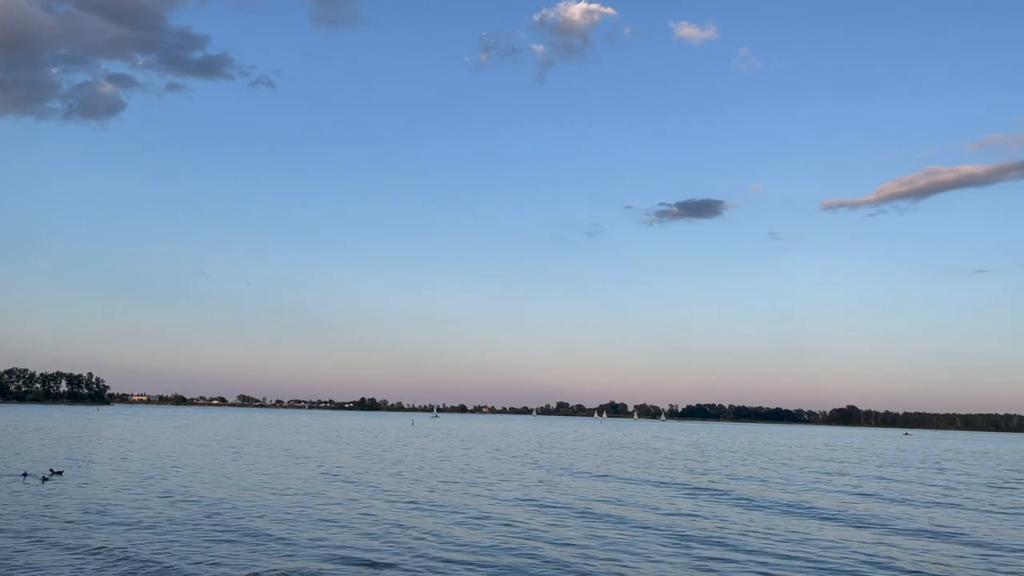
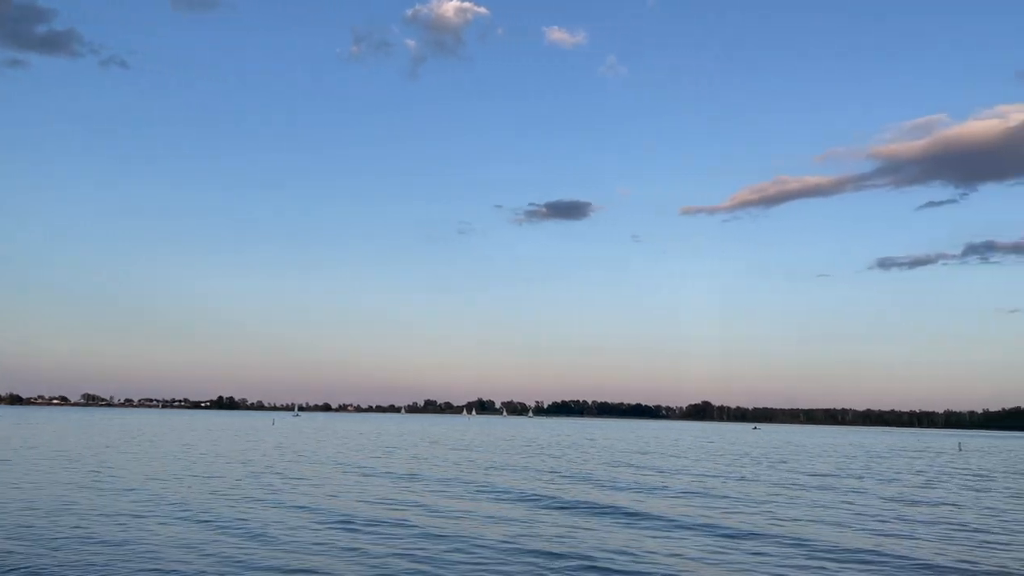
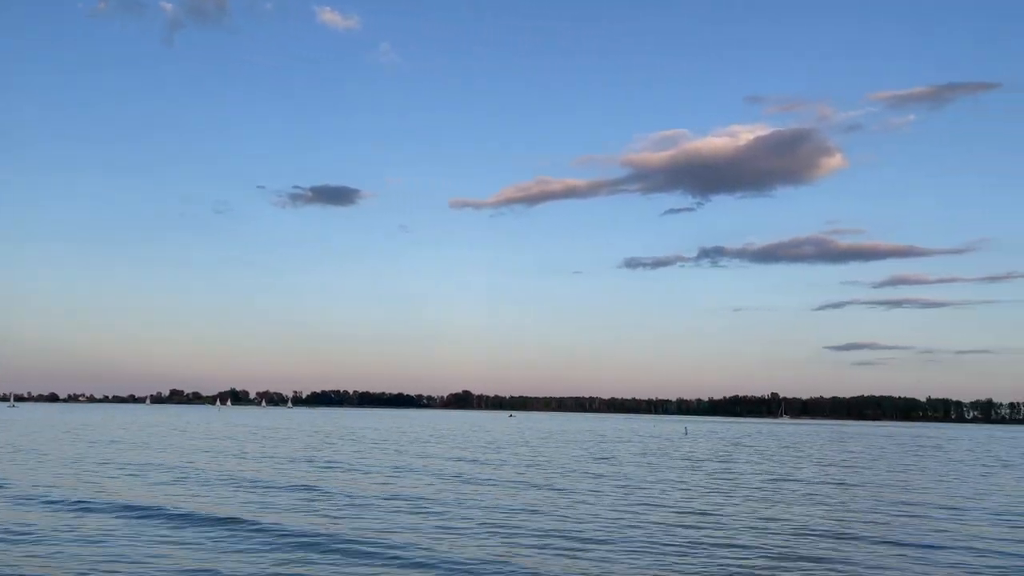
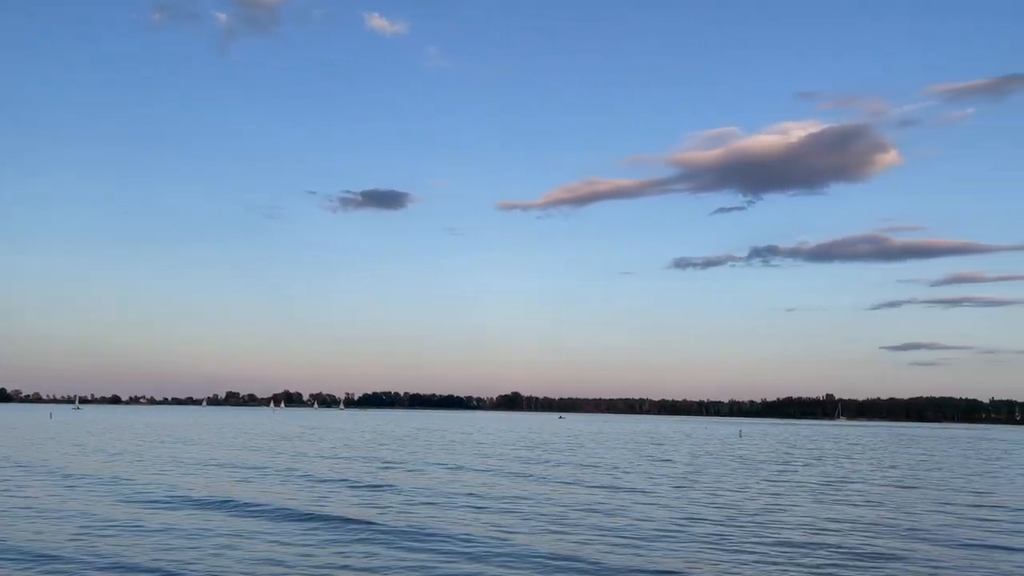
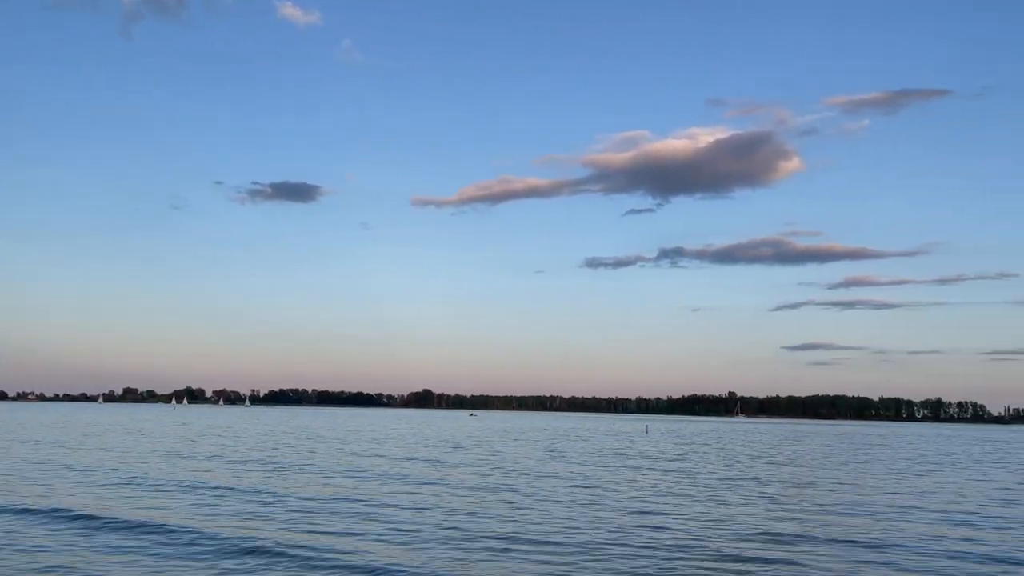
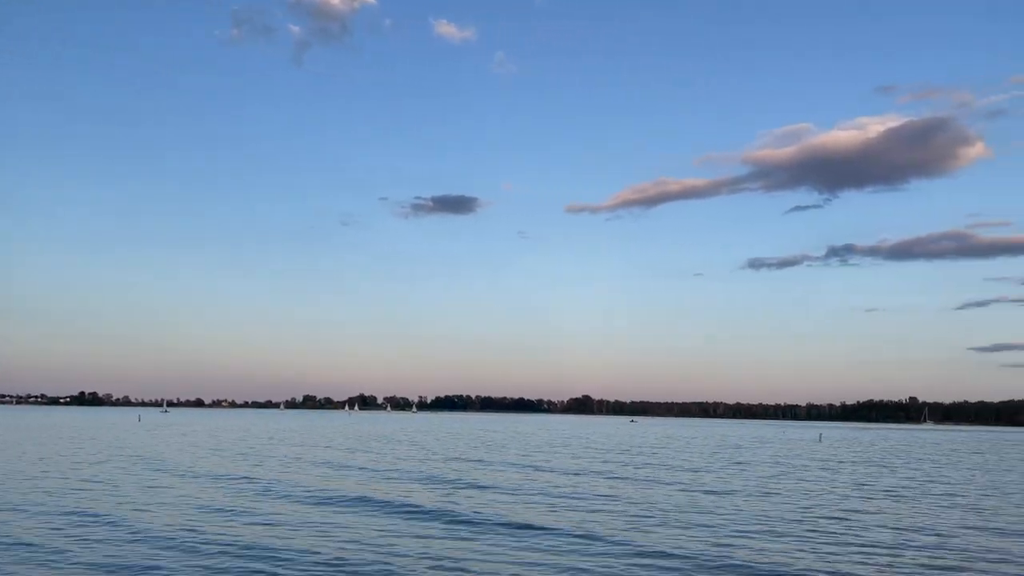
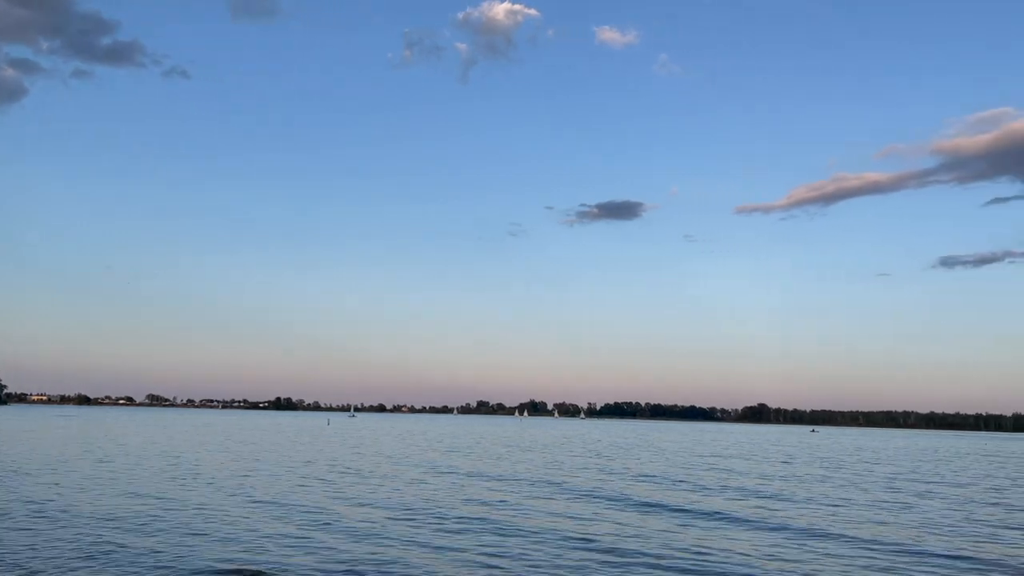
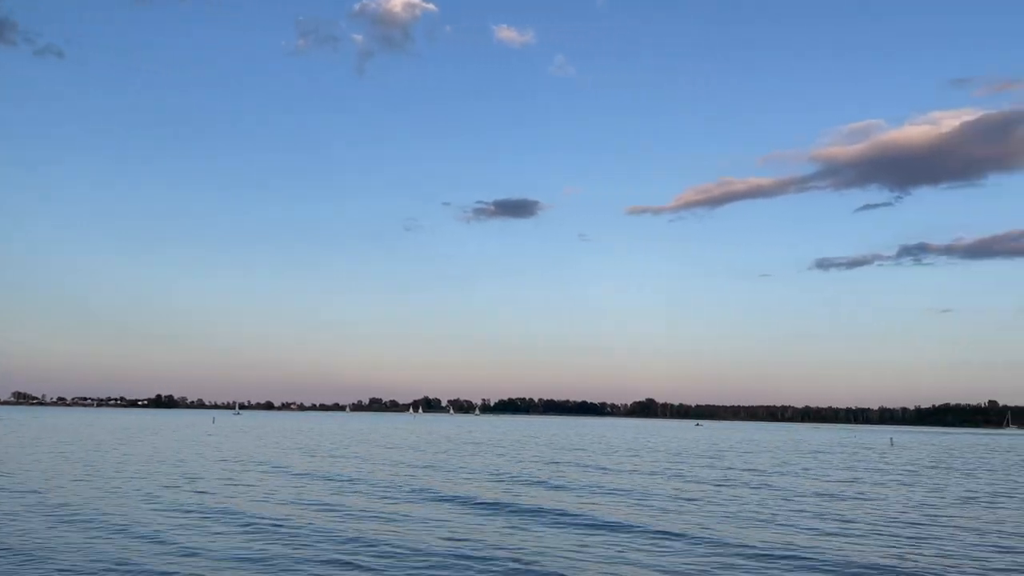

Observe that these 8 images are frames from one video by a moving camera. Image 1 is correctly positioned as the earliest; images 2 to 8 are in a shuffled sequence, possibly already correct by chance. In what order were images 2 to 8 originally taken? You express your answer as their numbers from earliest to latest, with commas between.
7, 2, 8, 6, 4, 3, 5
